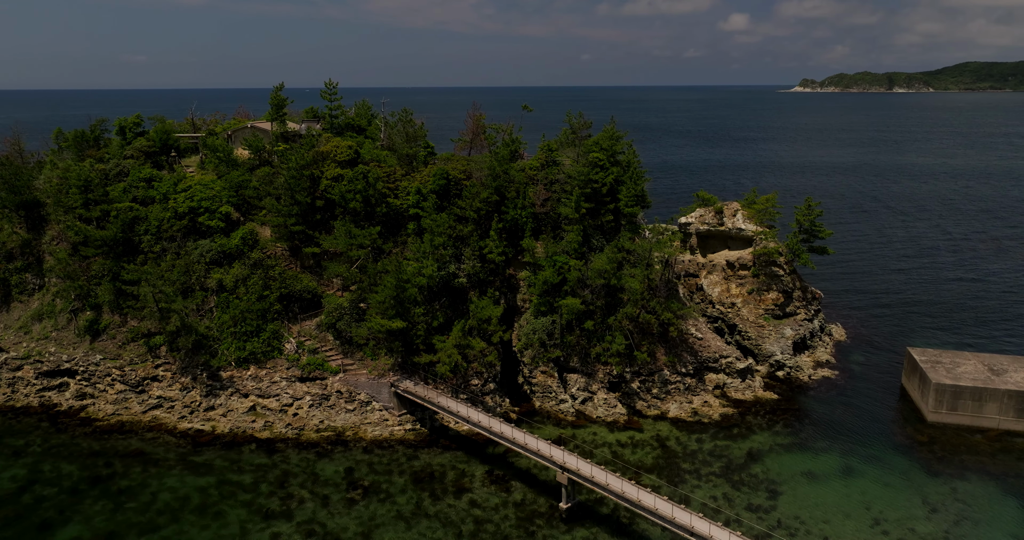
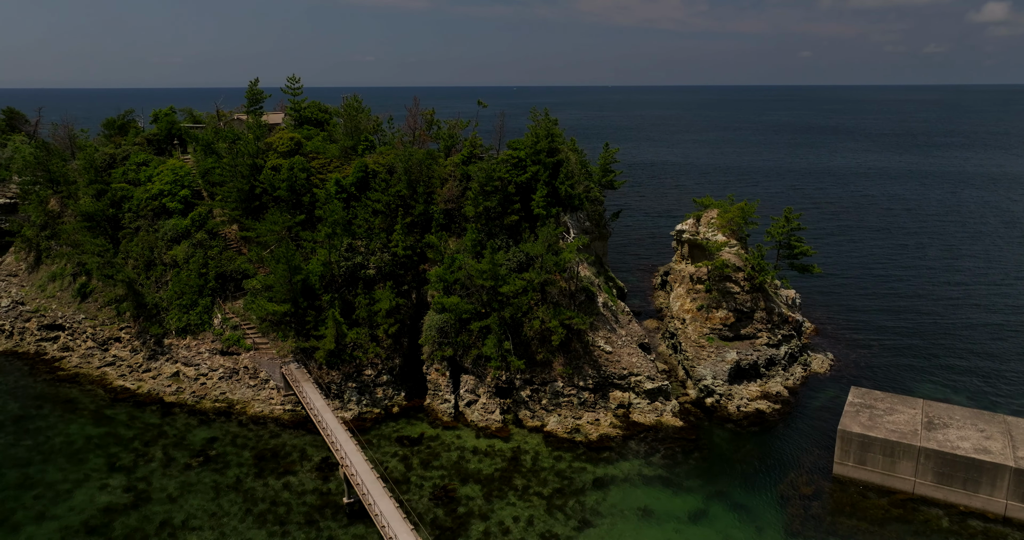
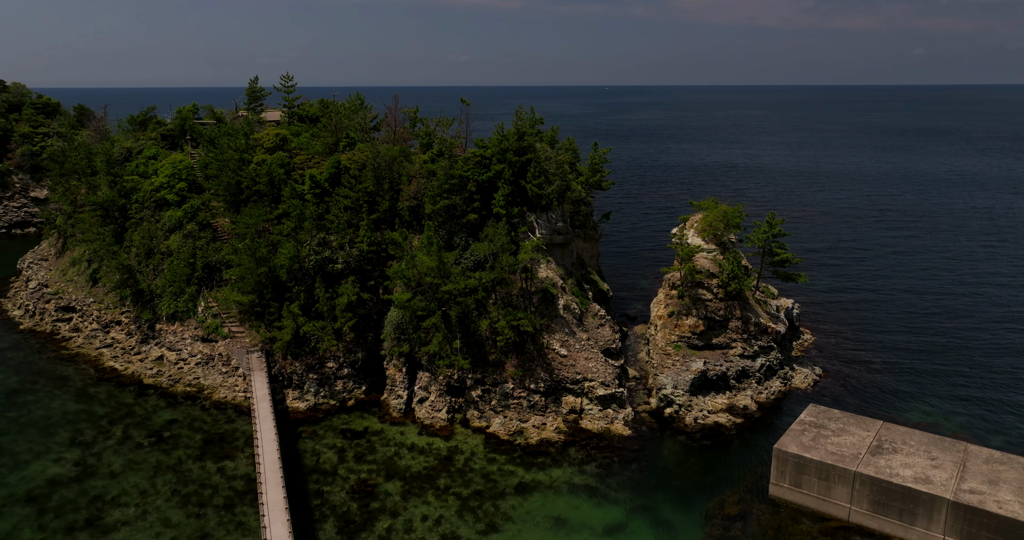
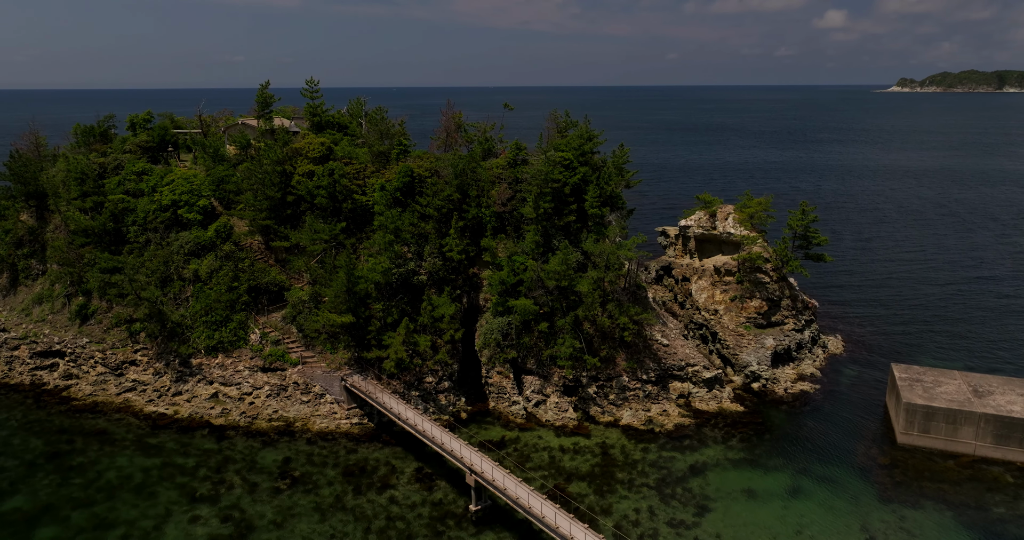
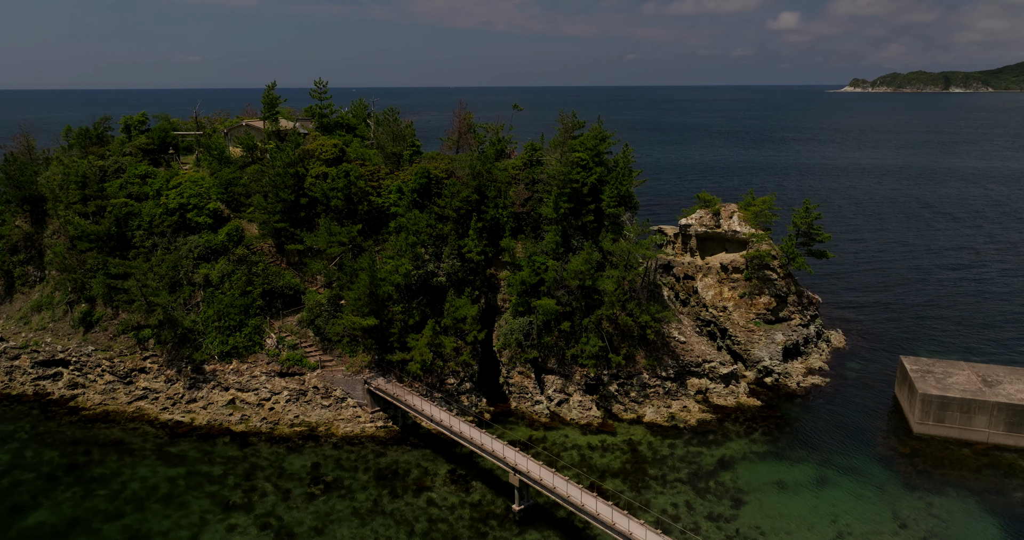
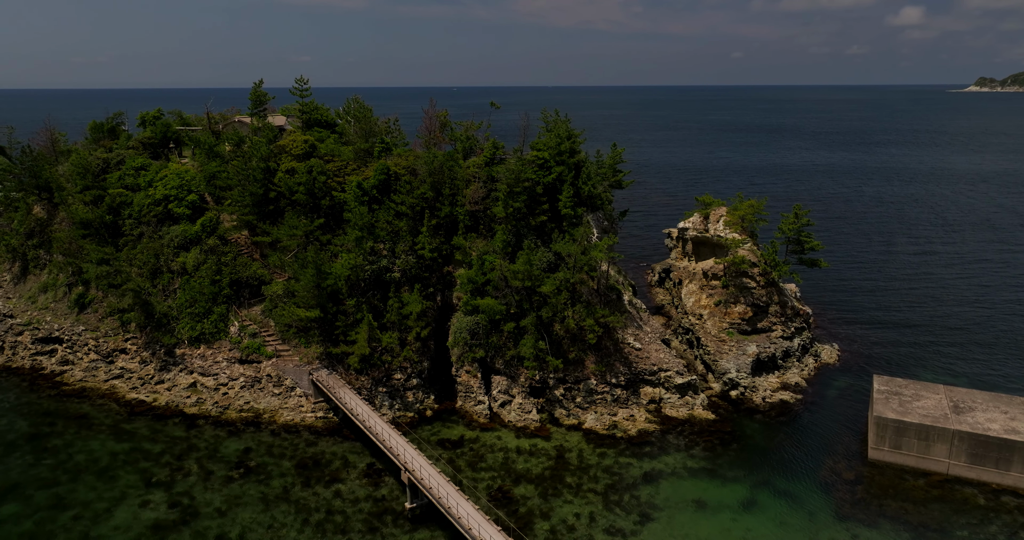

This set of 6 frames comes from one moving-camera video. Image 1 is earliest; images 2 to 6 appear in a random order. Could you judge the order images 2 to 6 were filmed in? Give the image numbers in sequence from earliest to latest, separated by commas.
5, 4, 6, 2, 3
